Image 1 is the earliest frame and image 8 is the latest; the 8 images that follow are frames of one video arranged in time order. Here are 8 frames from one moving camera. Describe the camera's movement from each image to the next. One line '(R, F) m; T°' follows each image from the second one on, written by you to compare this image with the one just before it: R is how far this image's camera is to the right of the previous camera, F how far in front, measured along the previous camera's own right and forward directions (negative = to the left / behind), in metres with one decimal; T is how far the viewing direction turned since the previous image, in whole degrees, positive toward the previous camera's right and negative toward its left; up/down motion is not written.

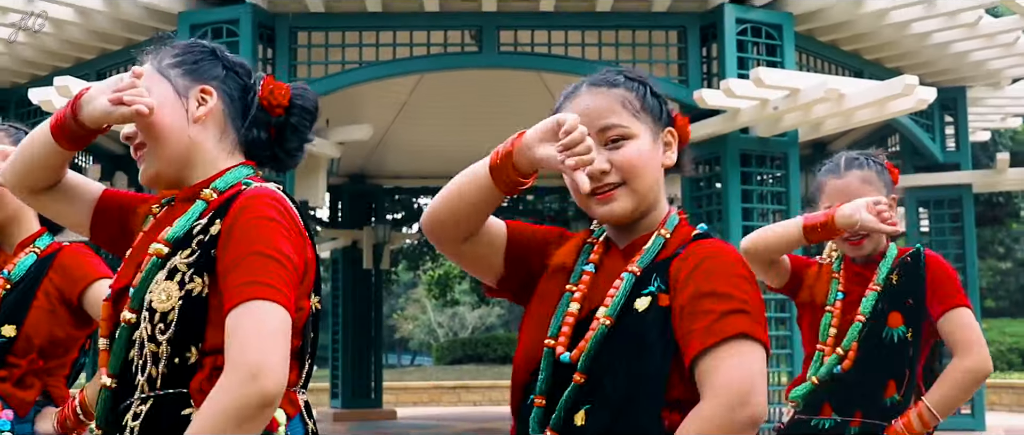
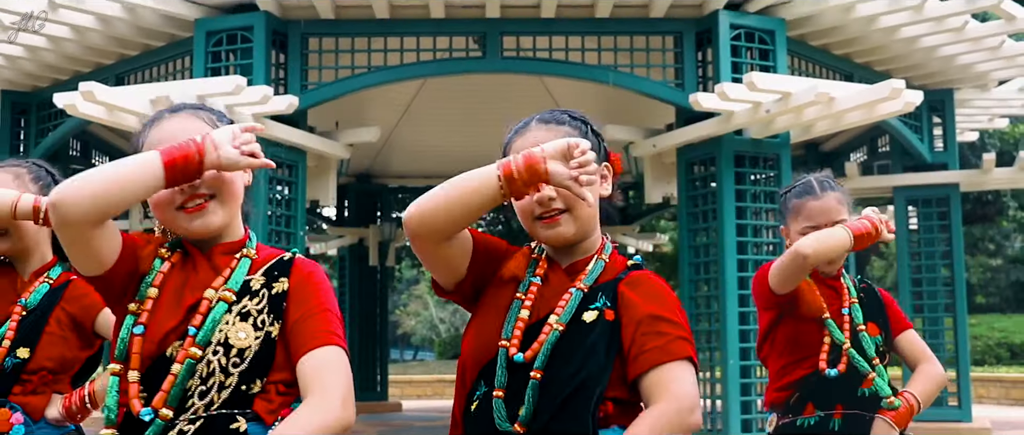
(0.0, -0.3) m; 0°
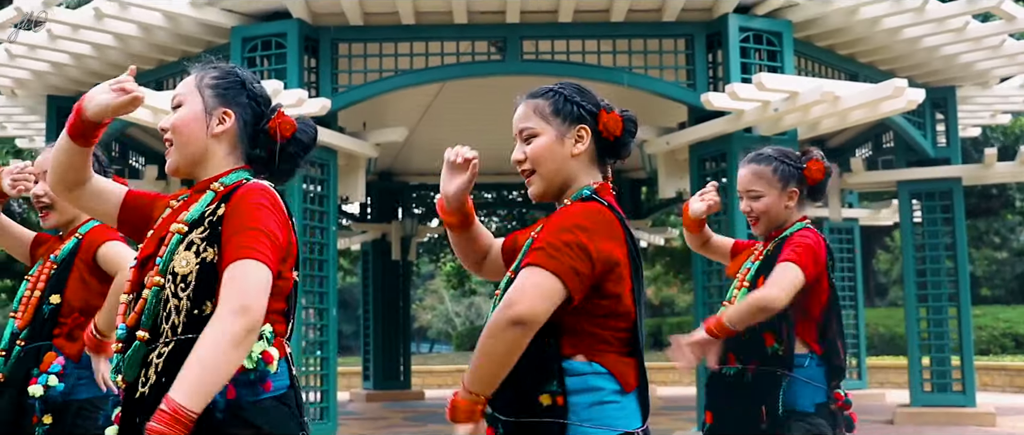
(-0.1, -0.3) m; 0°
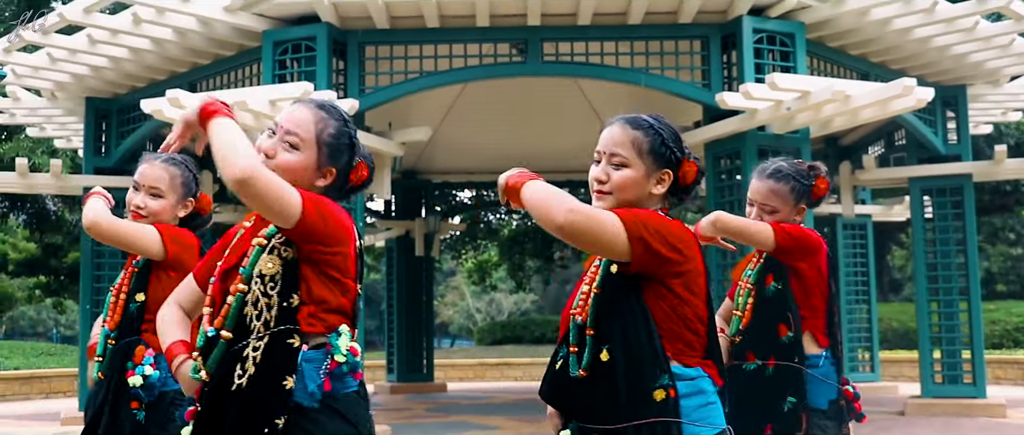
(-0.1, -0.3) m; -1°
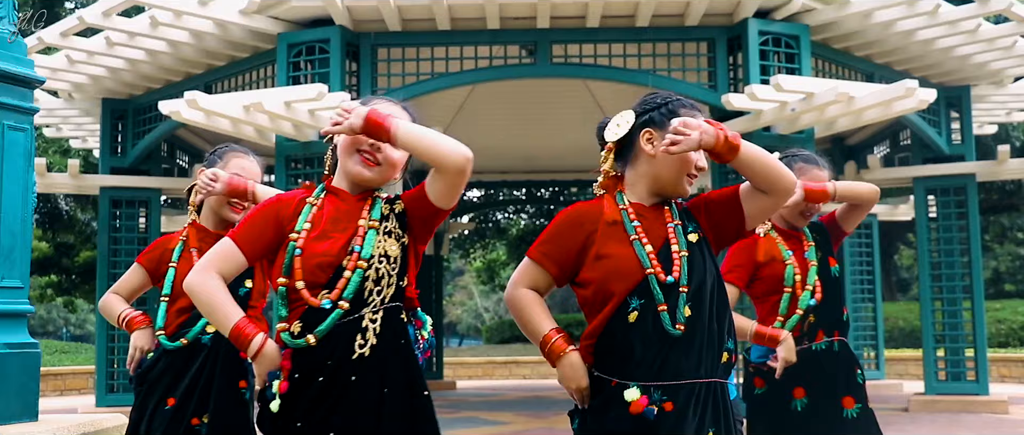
(0.0, -0.1) m; 0°
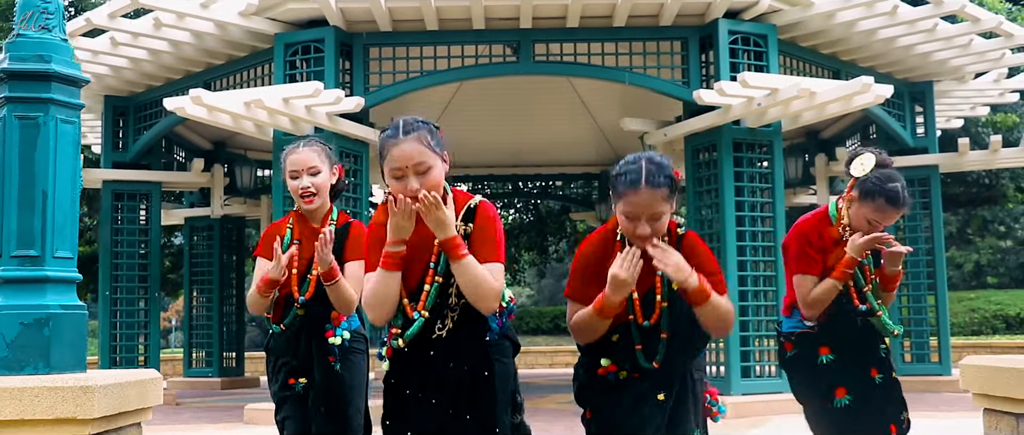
(0.0, -0.4) m; +1°
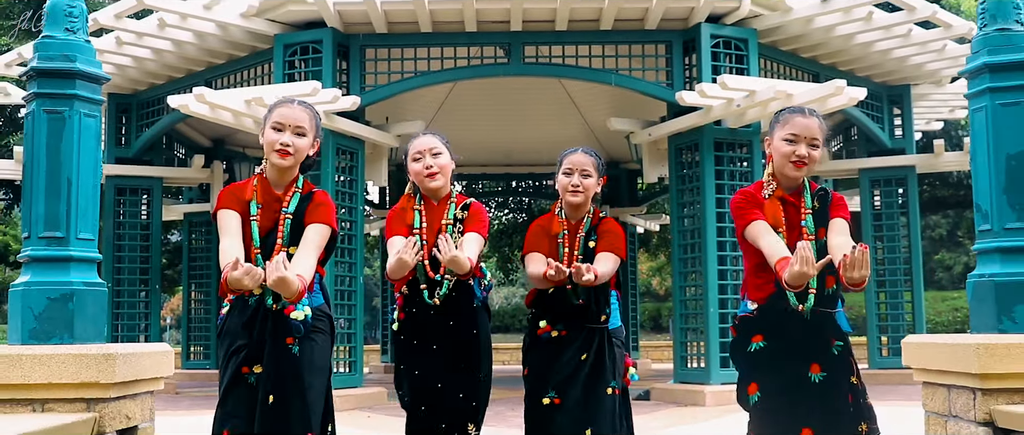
(0.0, -0.3) m; 0°
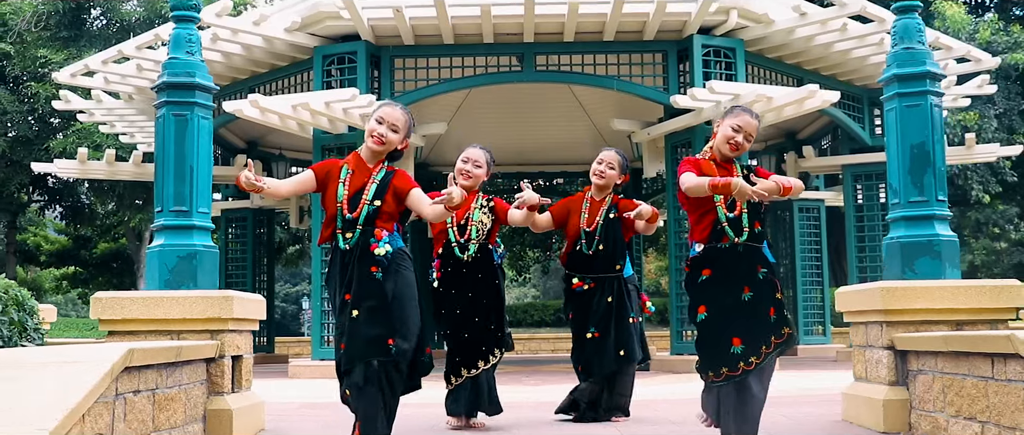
(0.0, -1.0) m; -1°
